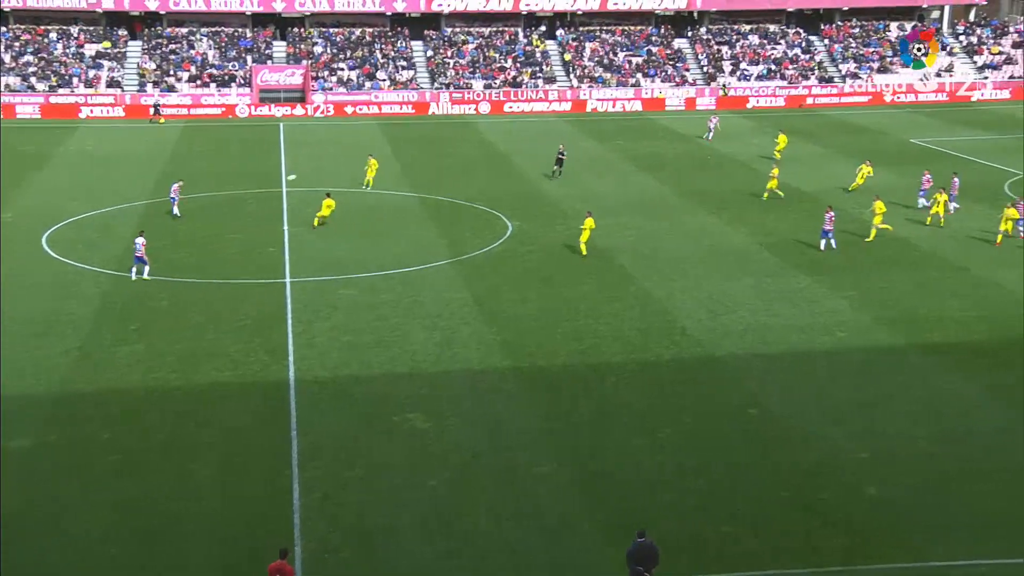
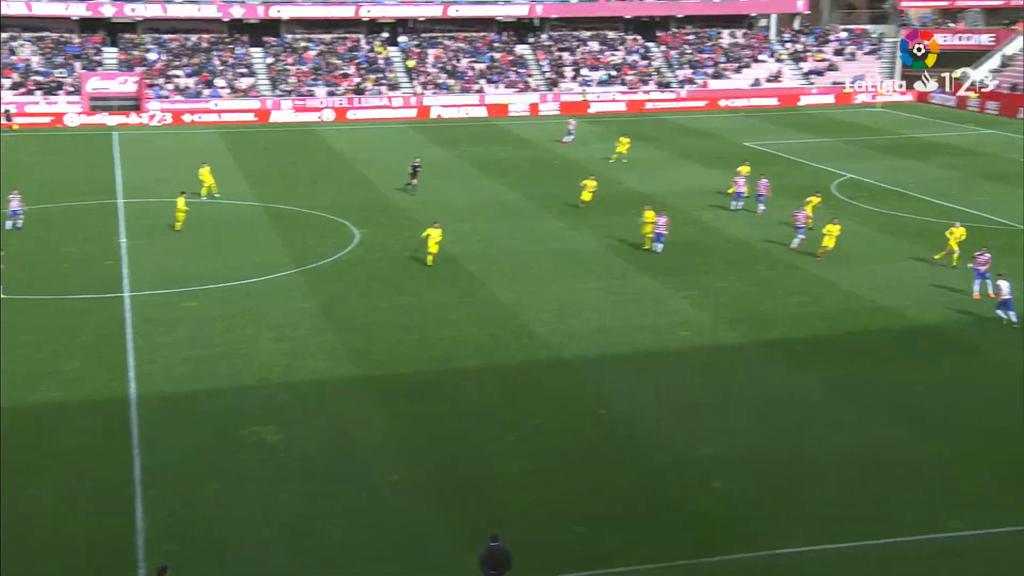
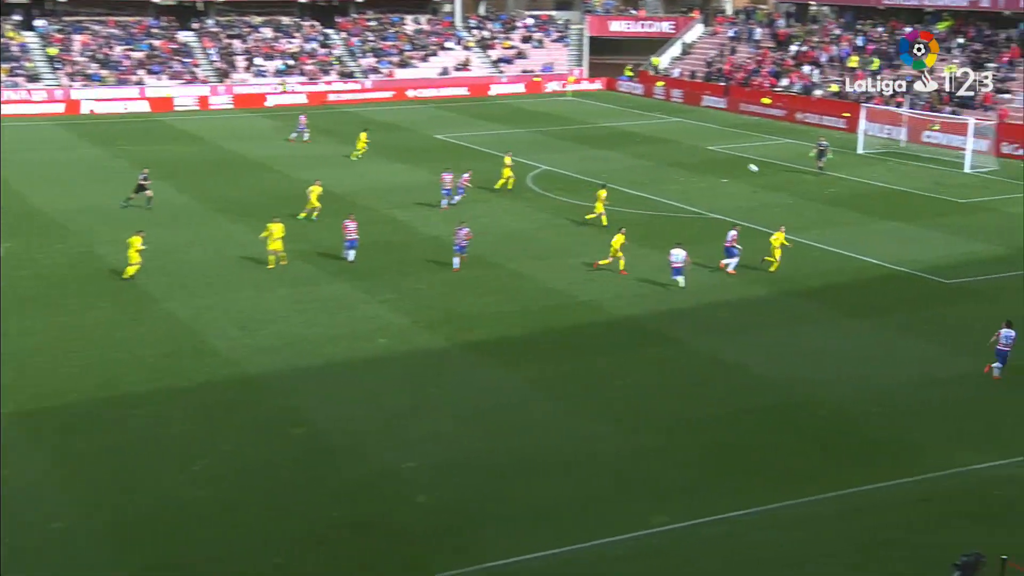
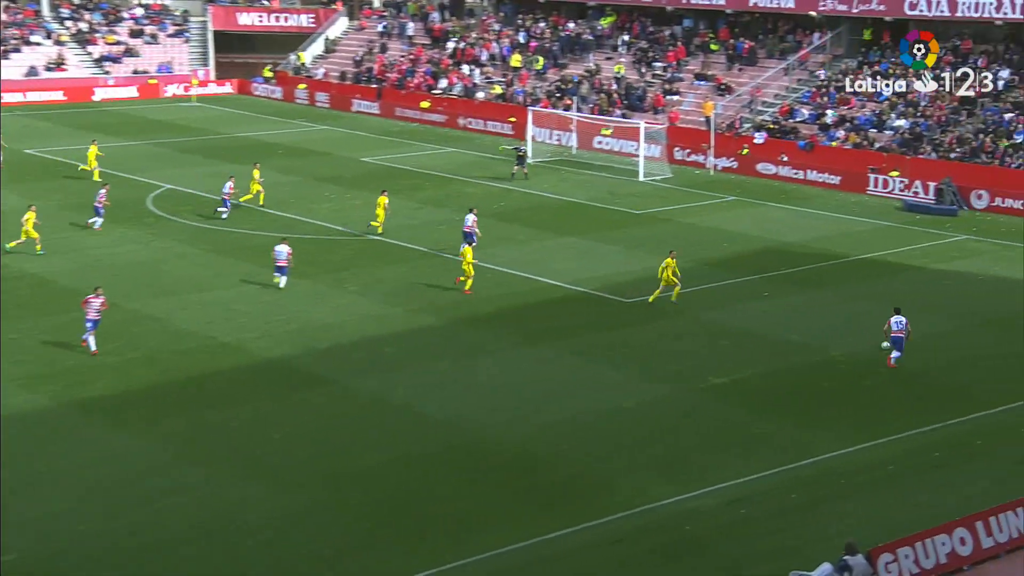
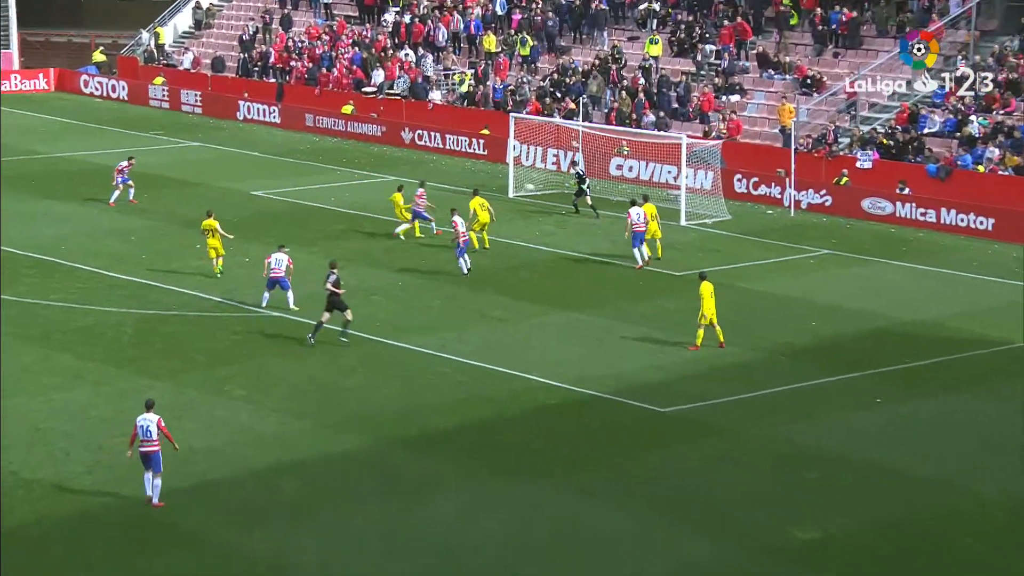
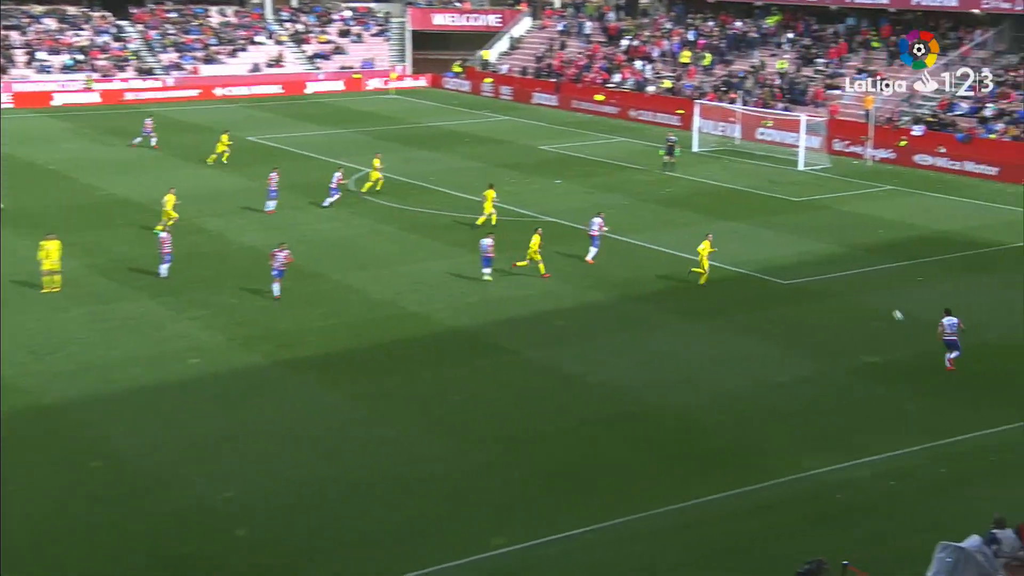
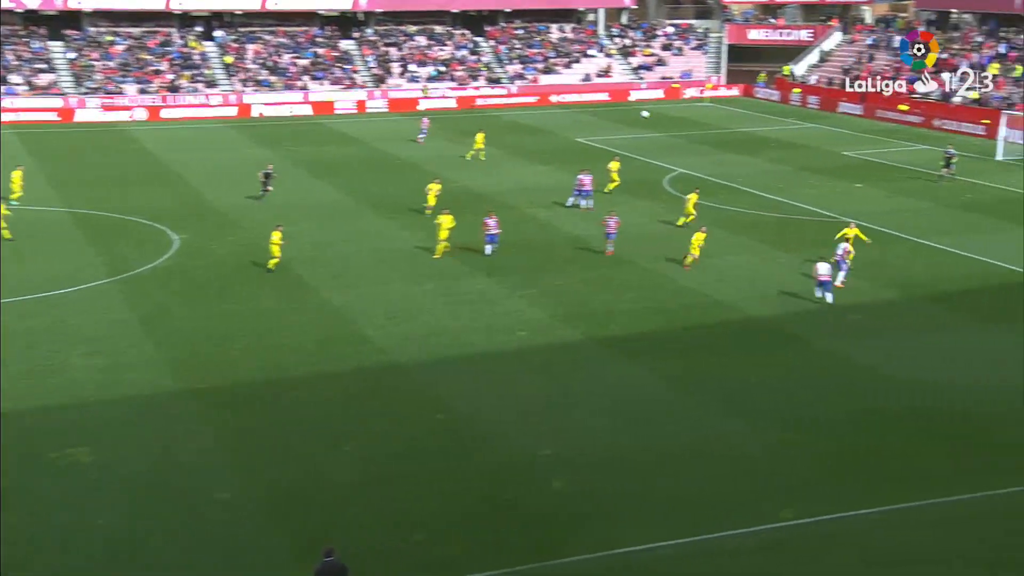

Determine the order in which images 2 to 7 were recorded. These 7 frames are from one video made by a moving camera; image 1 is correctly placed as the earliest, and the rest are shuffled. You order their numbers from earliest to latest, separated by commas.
2, 7, 3, 6, 4, 5
